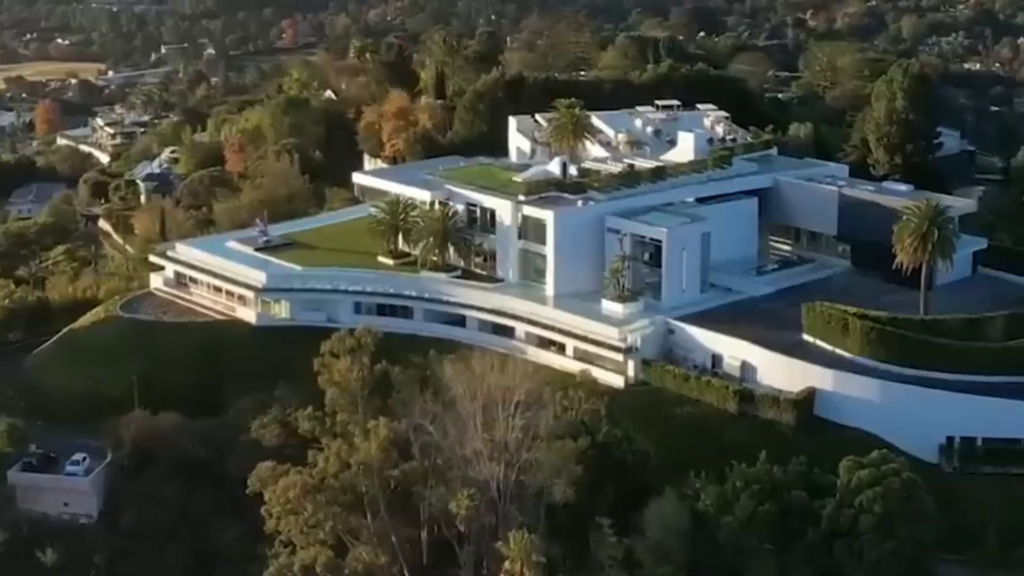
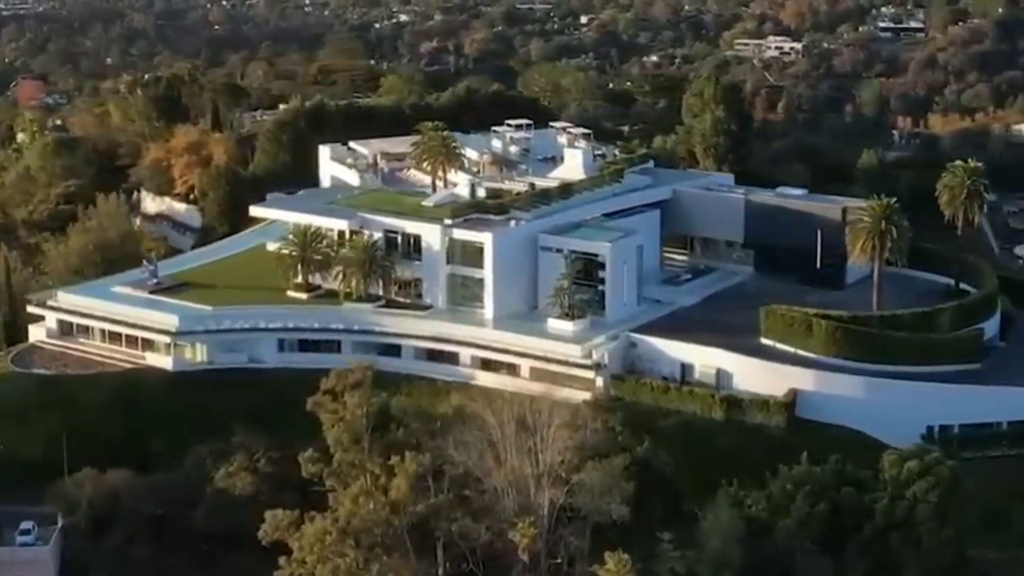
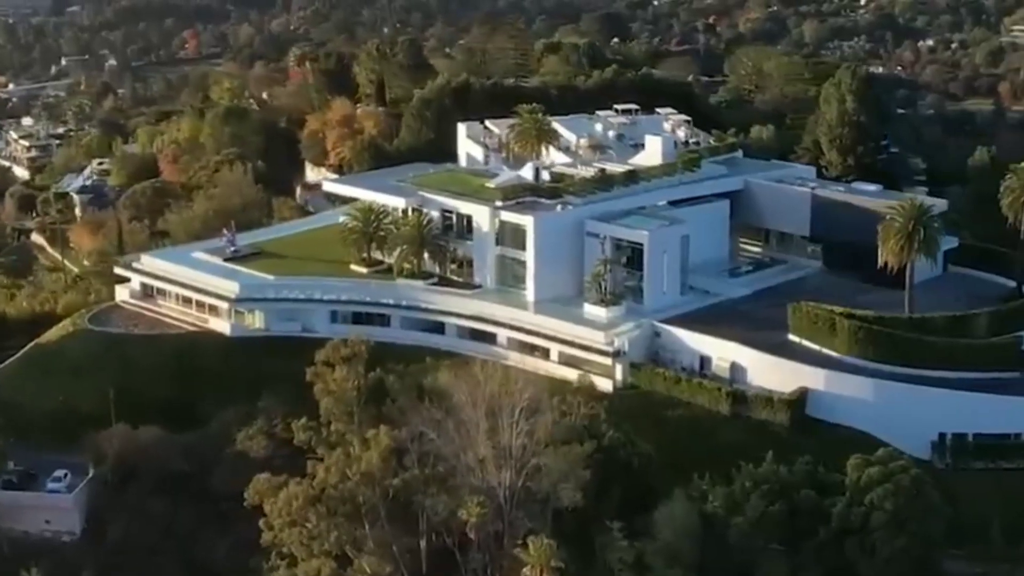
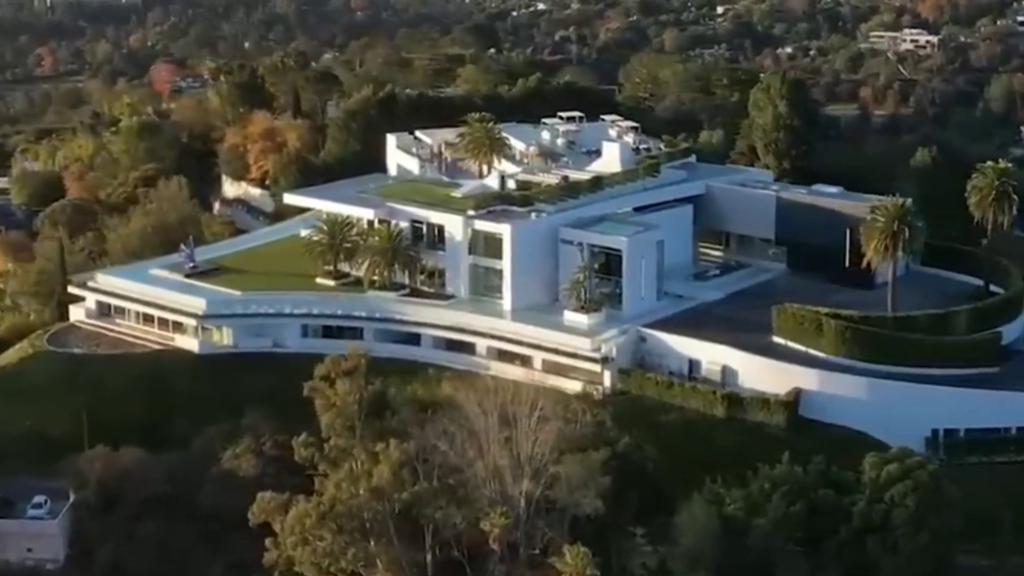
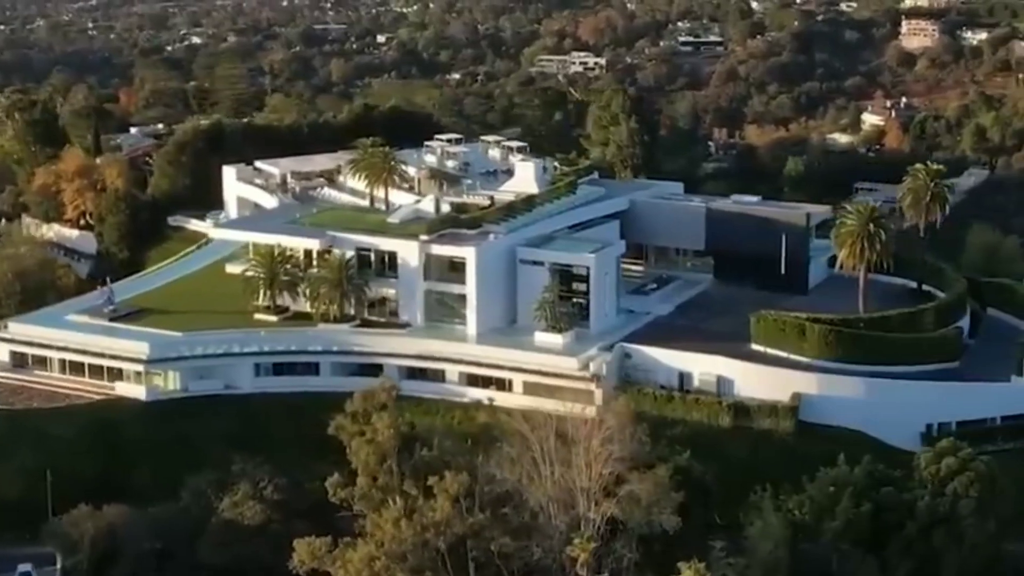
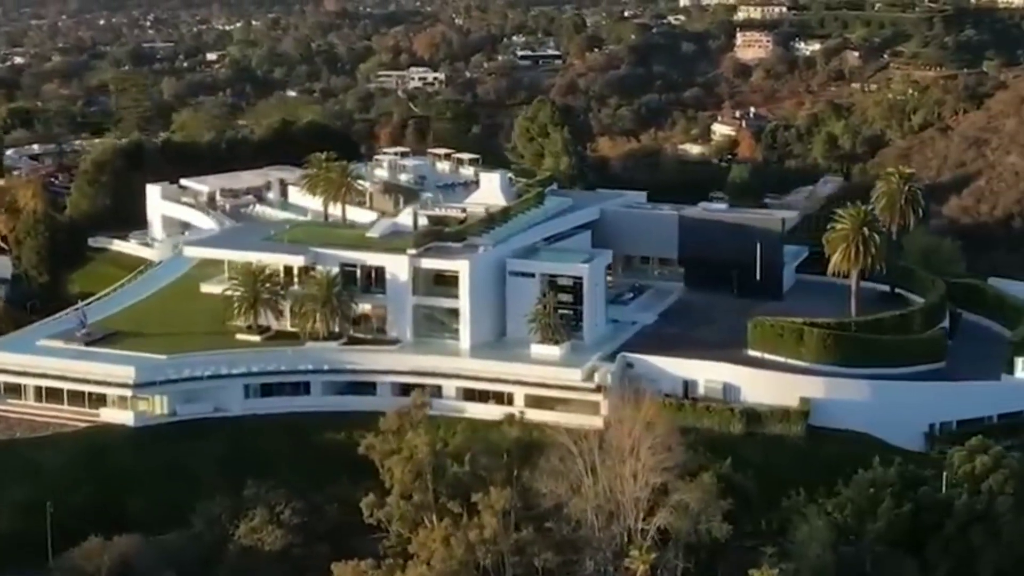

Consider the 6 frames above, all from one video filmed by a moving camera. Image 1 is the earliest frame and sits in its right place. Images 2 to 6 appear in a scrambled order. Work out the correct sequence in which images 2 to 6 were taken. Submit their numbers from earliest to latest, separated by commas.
3, 4, 2, 5, 6
